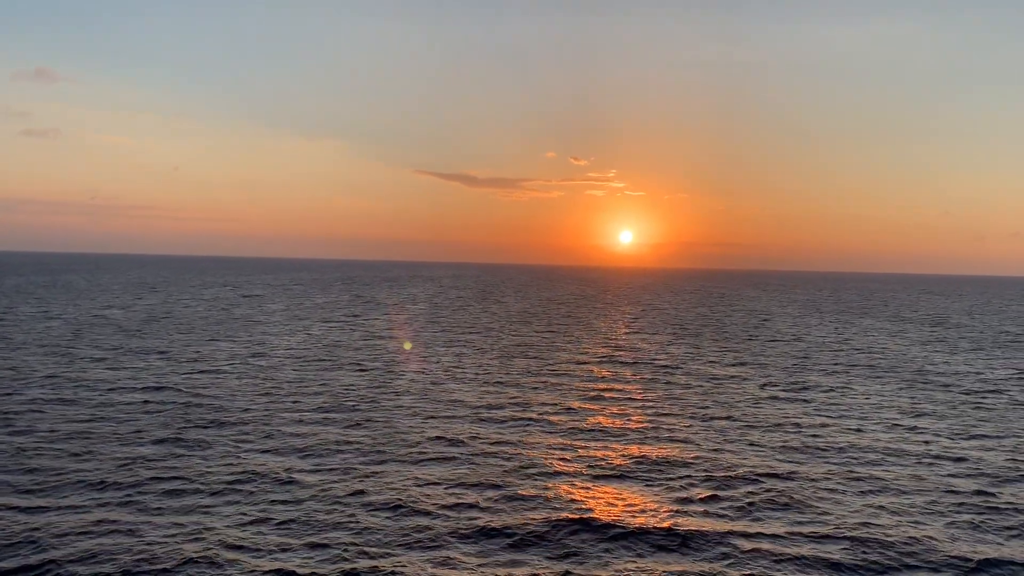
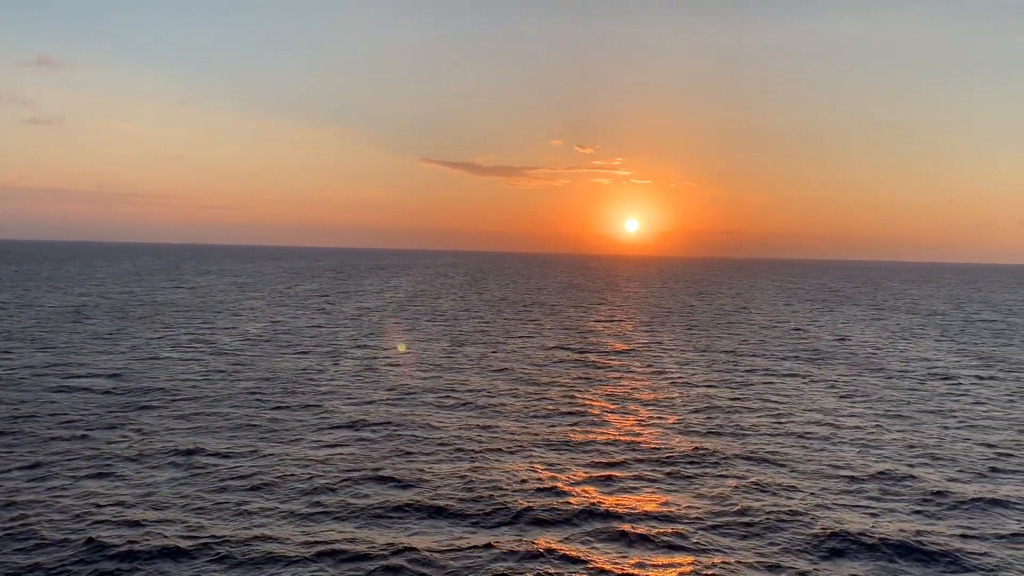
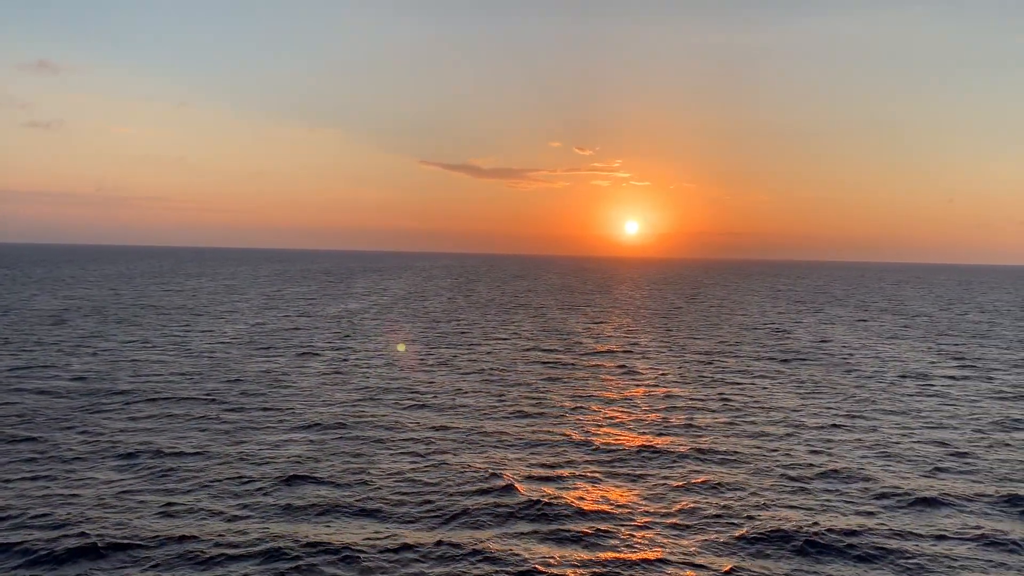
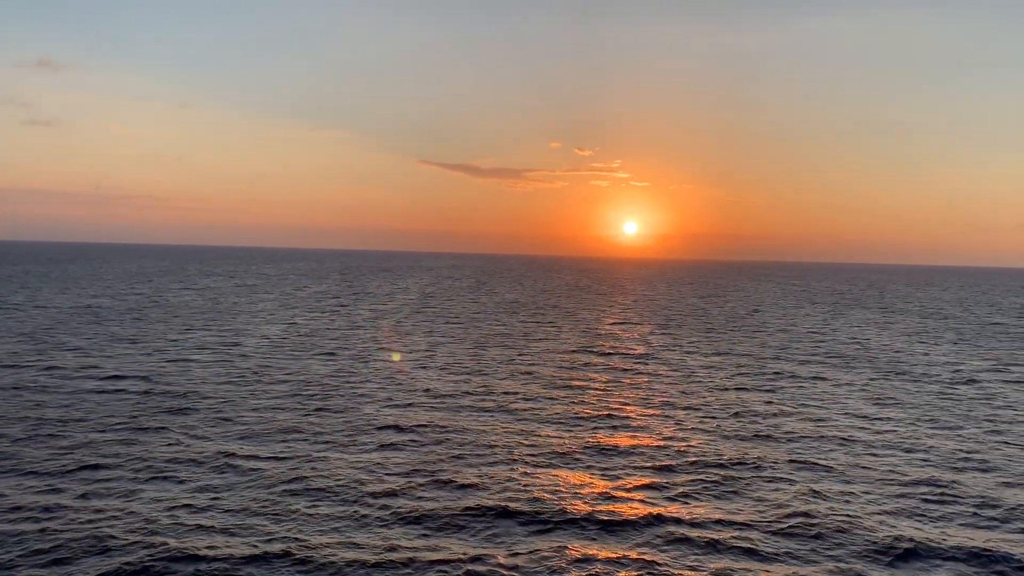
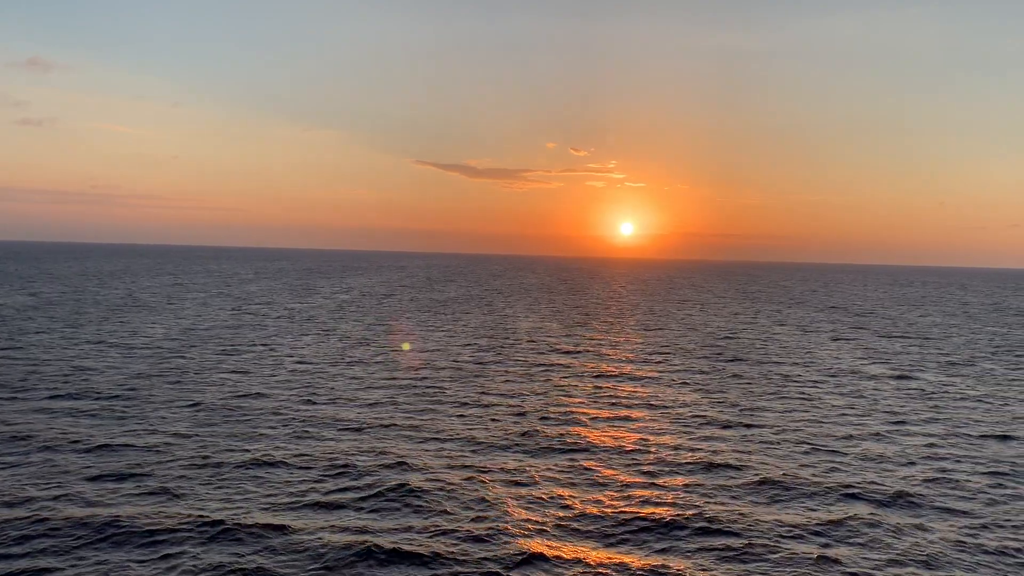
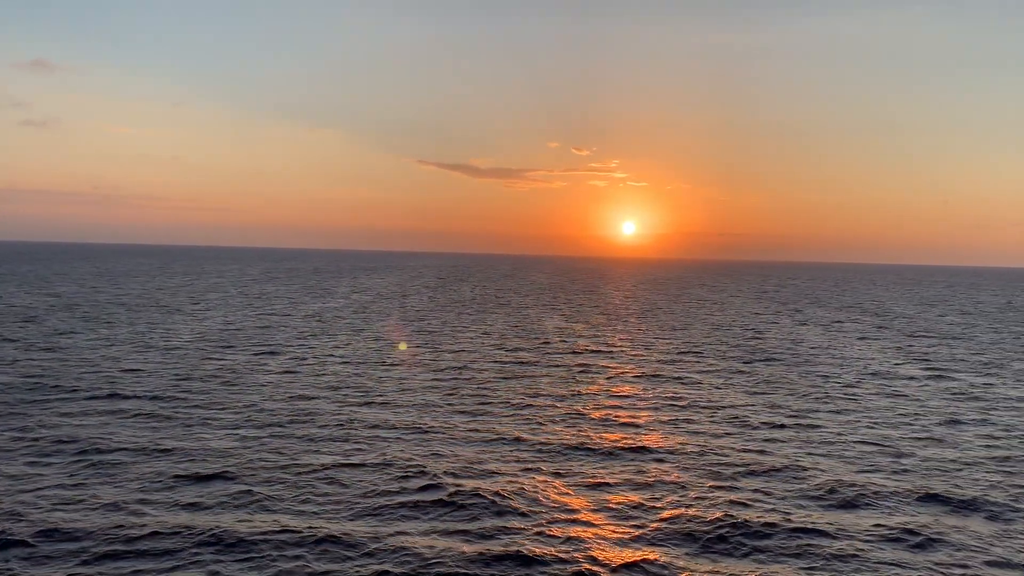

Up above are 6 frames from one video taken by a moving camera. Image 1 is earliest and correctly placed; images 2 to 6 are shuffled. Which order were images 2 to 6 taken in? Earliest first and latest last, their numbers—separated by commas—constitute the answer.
4, 2, 3, 6, 5
